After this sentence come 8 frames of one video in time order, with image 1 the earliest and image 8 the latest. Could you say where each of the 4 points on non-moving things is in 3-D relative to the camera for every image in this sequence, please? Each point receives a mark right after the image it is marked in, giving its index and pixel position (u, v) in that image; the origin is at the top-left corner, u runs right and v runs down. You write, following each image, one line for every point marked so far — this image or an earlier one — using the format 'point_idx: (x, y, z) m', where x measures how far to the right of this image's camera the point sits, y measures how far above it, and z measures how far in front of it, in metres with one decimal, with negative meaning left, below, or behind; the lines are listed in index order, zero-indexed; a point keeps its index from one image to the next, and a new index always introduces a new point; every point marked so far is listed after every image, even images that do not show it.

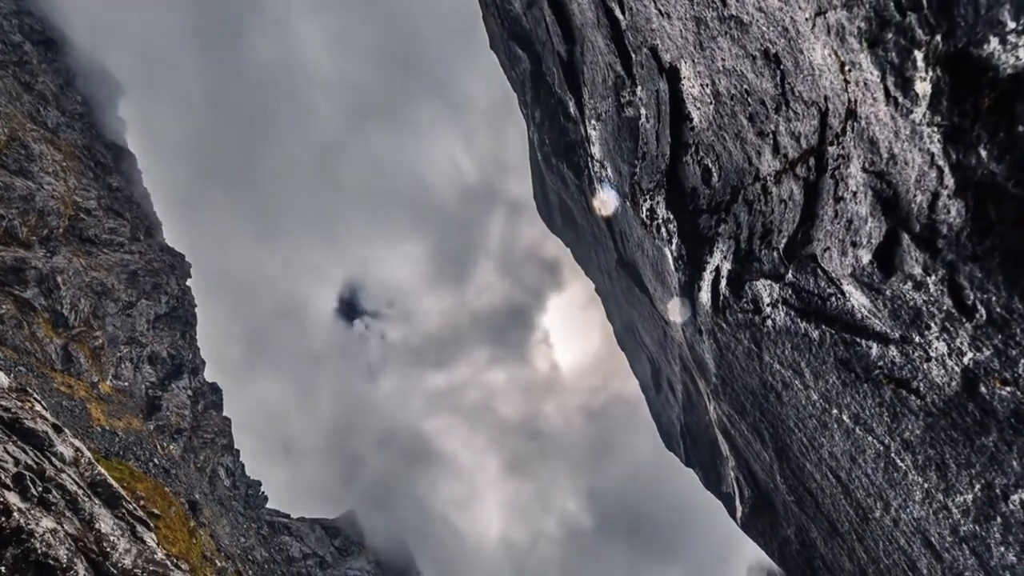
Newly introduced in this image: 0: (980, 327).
0: (+15.0, -1.3, +17.2) m
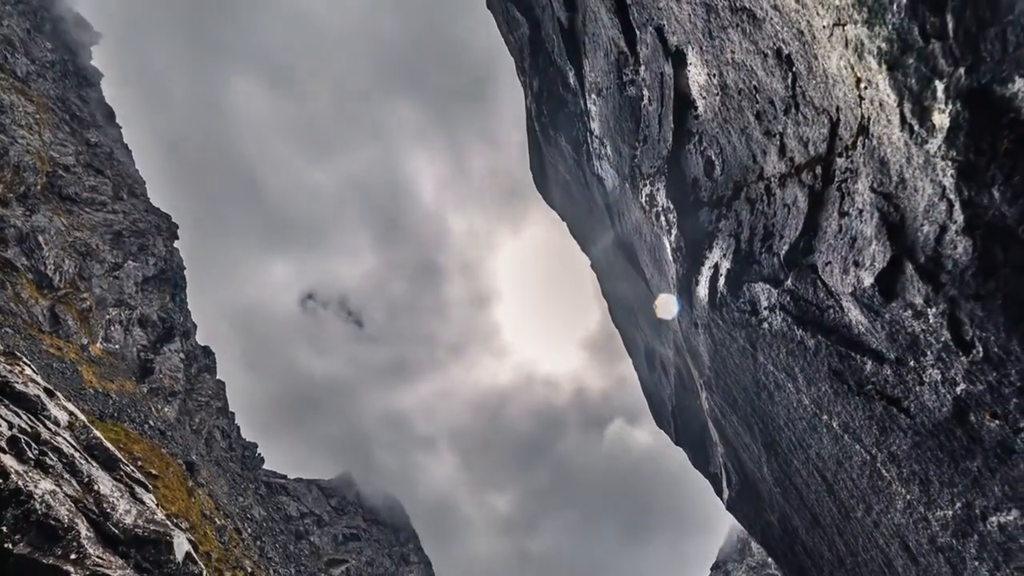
0: (+15.4, -2.5, +17.9) m
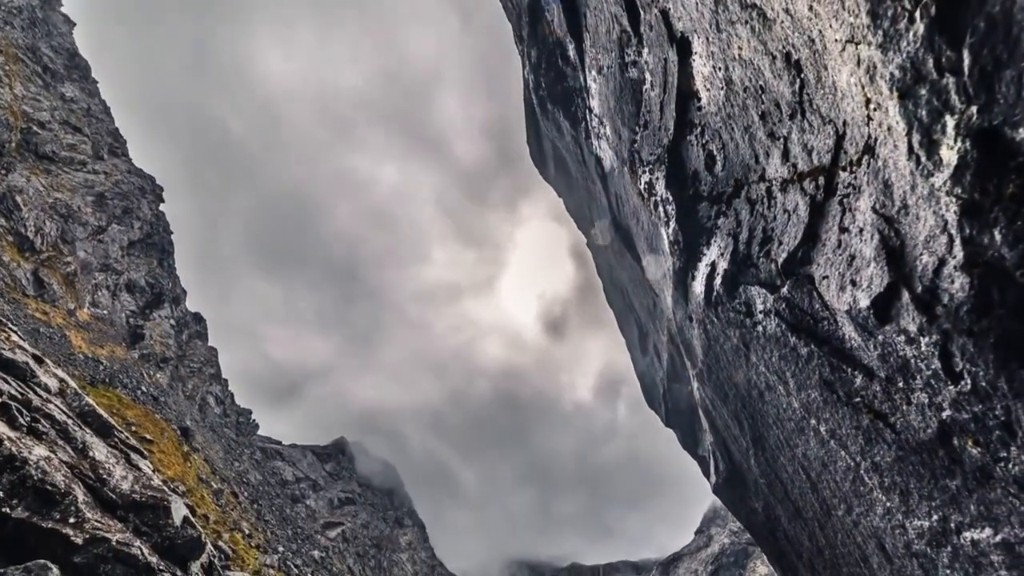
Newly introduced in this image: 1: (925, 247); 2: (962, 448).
0: (+15.7, -3.7, +18.8) m
1: (+14.8, +1.5, +19.3) m
2: (+16.2, -5.8, +19.3) m
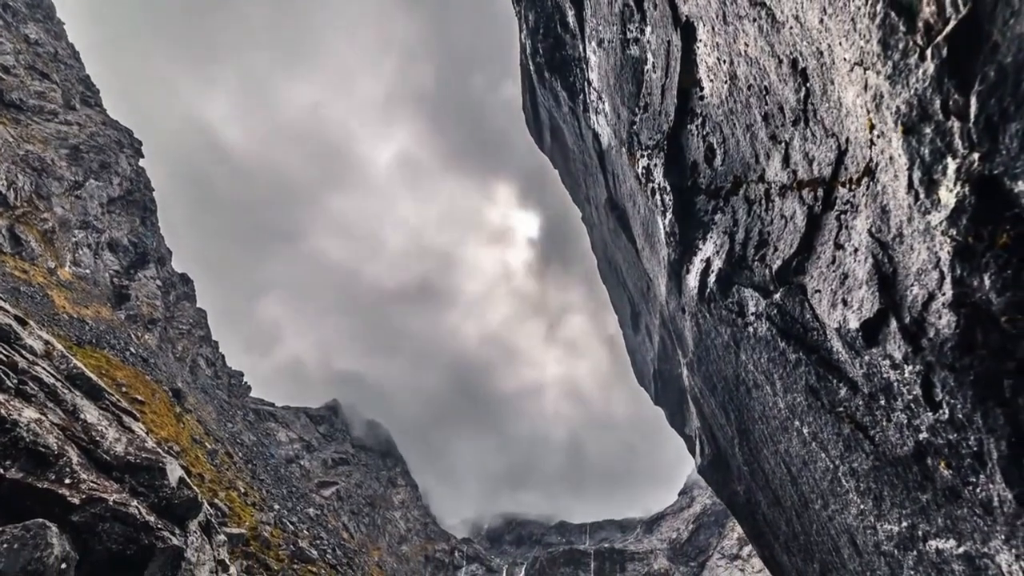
0: (+15.9, -4.9, +20.0) m
1: (+15.0, +0.3, +20.1) m
2: (+16.4, -7.0, +20.8) m
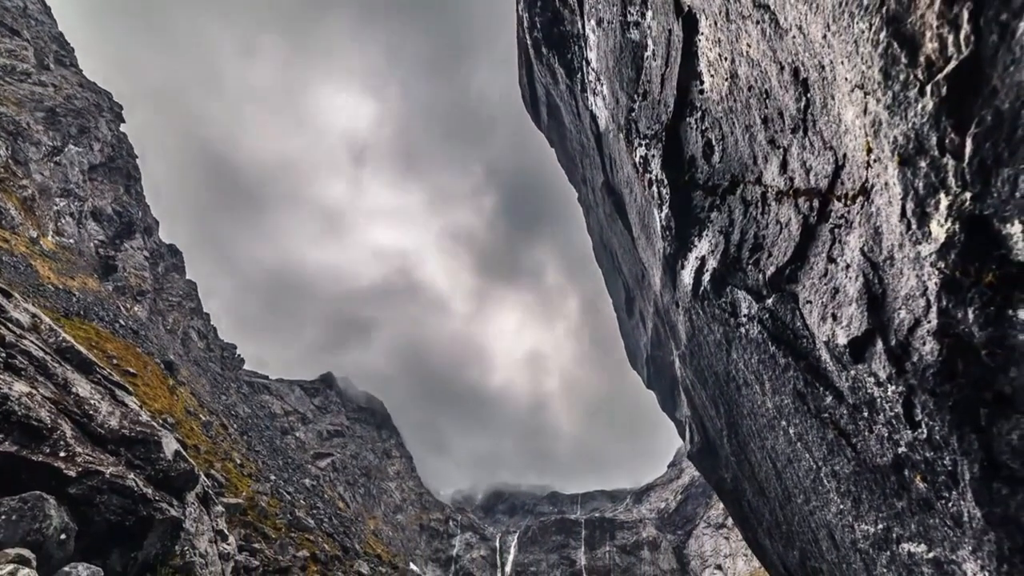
0: (+16.0, -5.9, +21.2) m
1: (+15.2, -0.7, +20.9) m
2: (+16.4, -7.9, +22.1) m
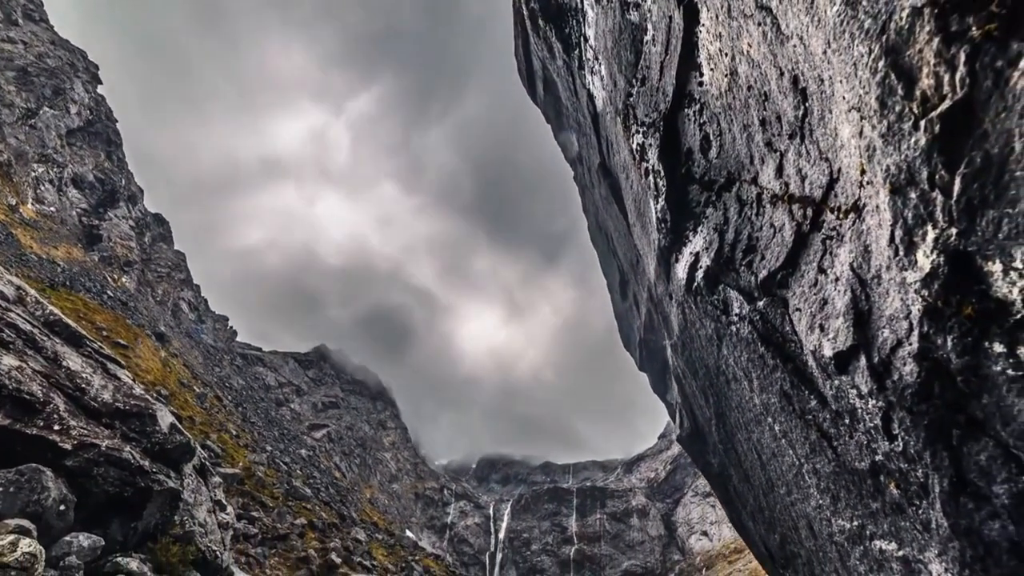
0: (+16.1, -6.7, +22.5) m
1: (+15.3, -1.6, +21.8) m
2: (+16.4, -8.6, +23.6) m
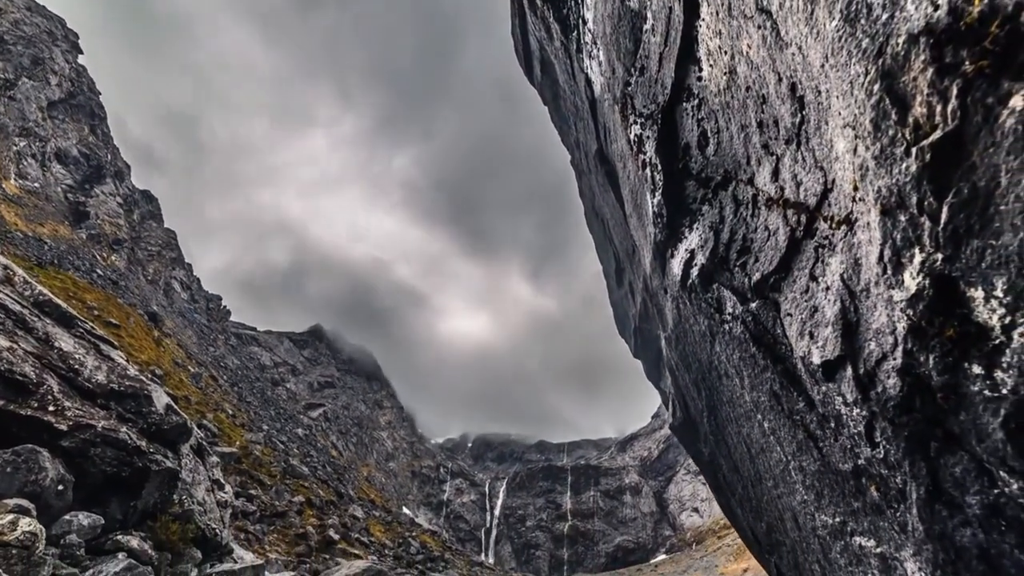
0: (+16.0, -7.3, +23.6) m
1: (+15.3, -2.2, +22.6) m
2: (+16.3, -9.2, +24.8) m
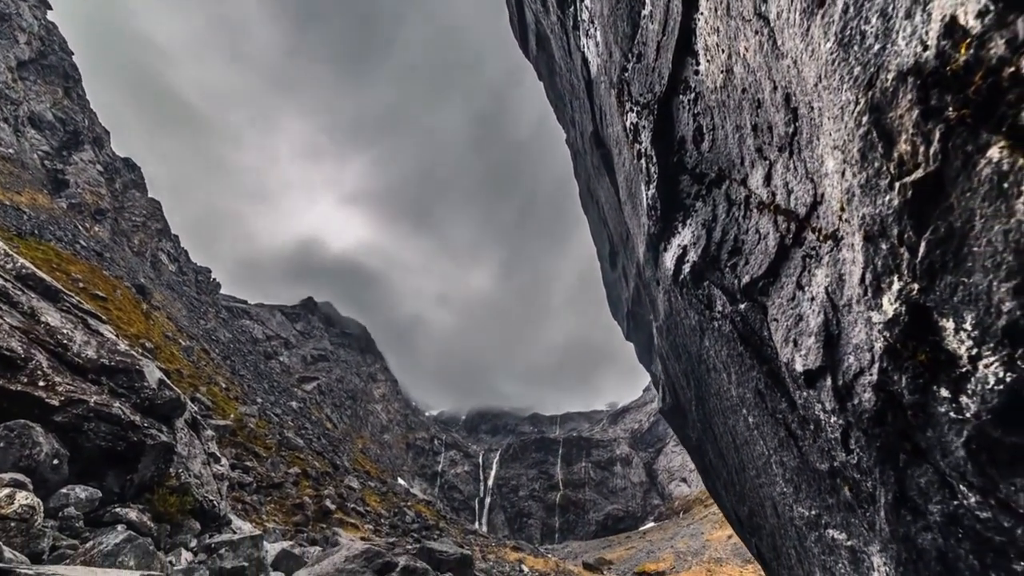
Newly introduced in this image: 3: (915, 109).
0: (+15.9, -8.0, +25.2) m
1: (+15.2, -3.0, +23.8) m
2: (+16.1, -9.8, +26.5) m
3: (+13.9, +6.1, +18.3) m
